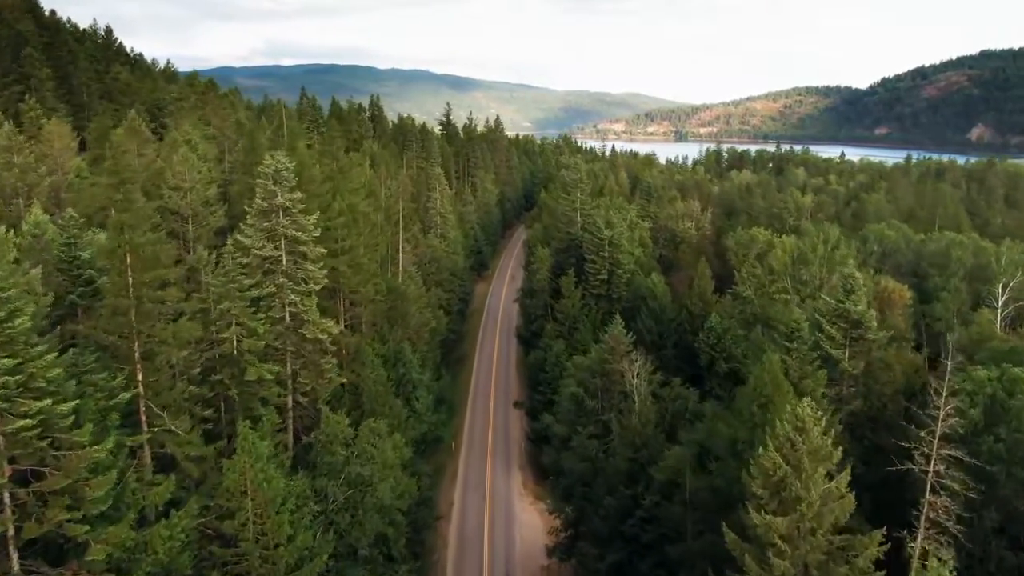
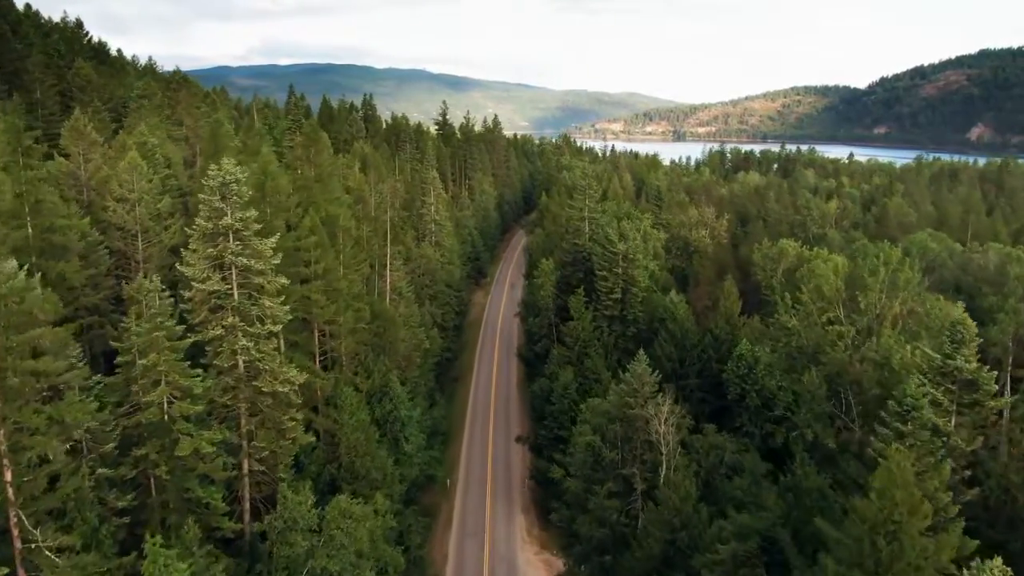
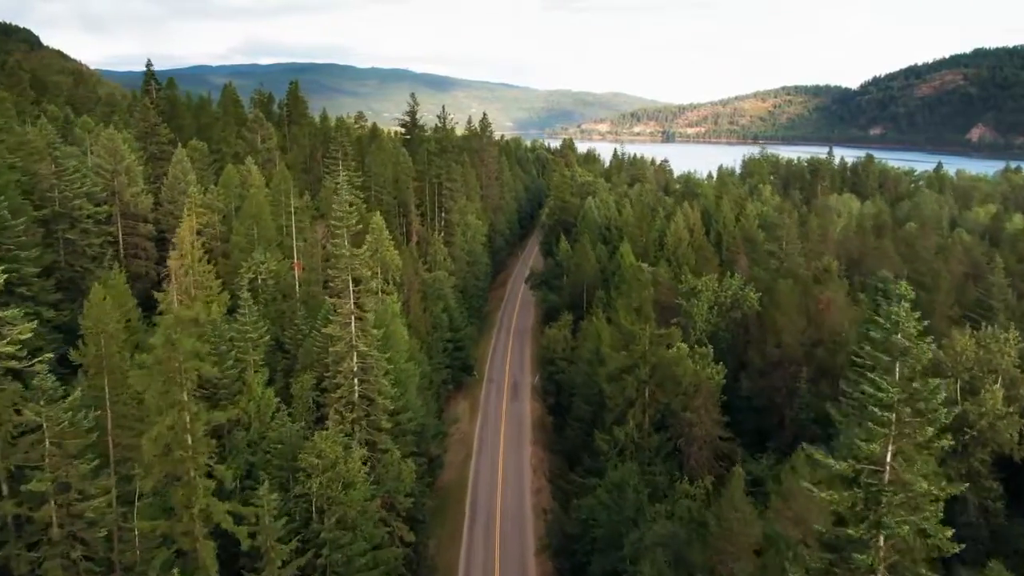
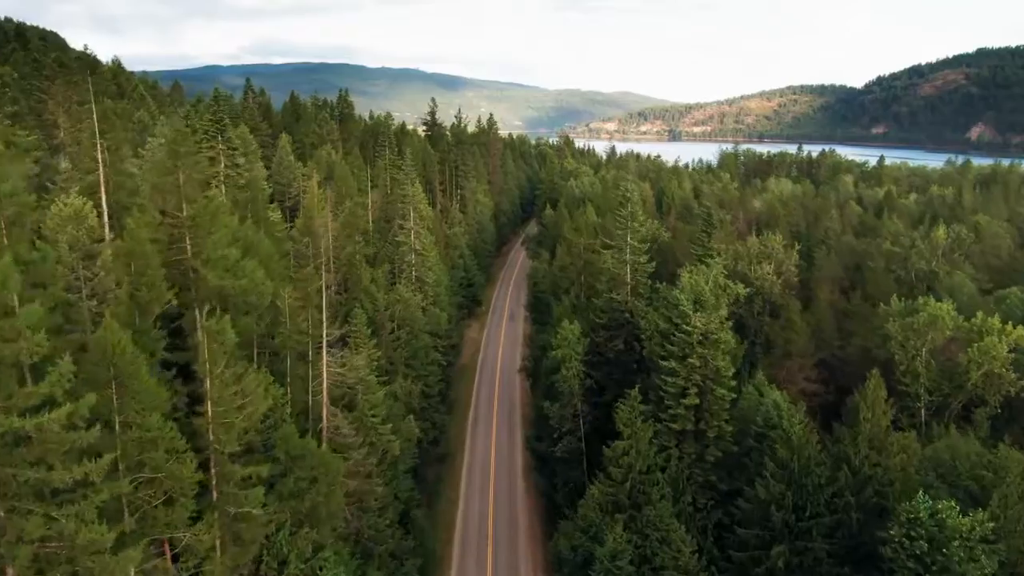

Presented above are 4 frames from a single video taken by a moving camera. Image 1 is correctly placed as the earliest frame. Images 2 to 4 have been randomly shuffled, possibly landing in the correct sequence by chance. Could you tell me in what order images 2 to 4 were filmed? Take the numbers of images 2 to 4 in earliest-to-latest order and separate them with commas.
2, 4, 3
